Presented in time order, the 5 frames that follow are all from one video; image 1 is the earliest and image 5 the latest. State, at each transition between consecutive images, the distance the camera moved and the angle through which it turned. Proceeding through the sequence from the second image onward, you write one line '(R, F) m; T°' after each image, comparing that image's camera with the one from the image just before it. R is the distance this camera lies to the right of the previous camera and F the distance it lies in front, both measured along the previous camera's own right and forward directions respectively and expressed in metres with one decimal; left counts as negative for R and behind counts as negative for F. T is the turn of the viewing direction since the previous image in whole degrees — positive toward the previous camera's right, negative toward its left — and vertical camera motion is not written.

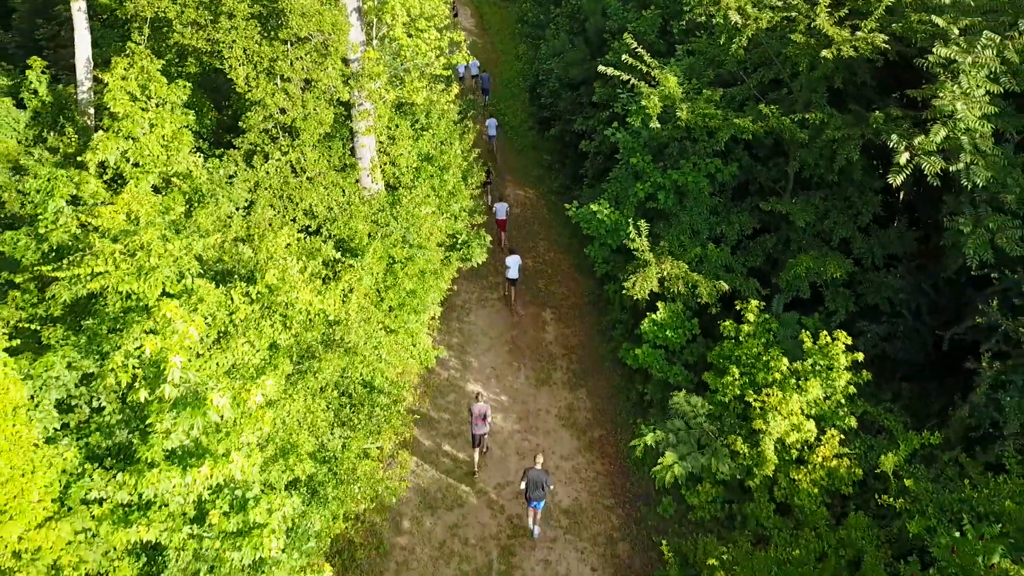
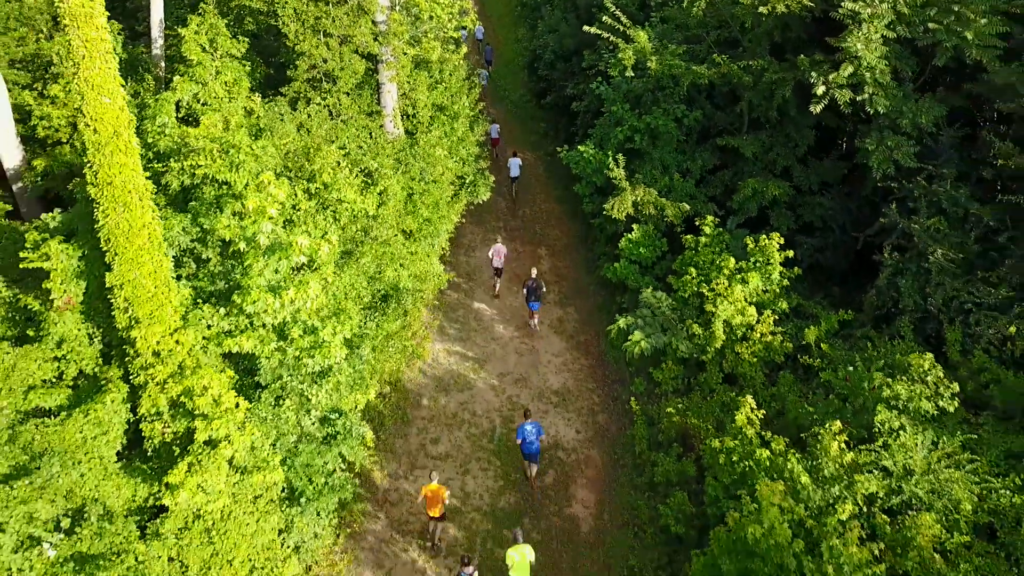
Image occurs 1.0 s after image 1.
(0.0, -2.3) m; 0°
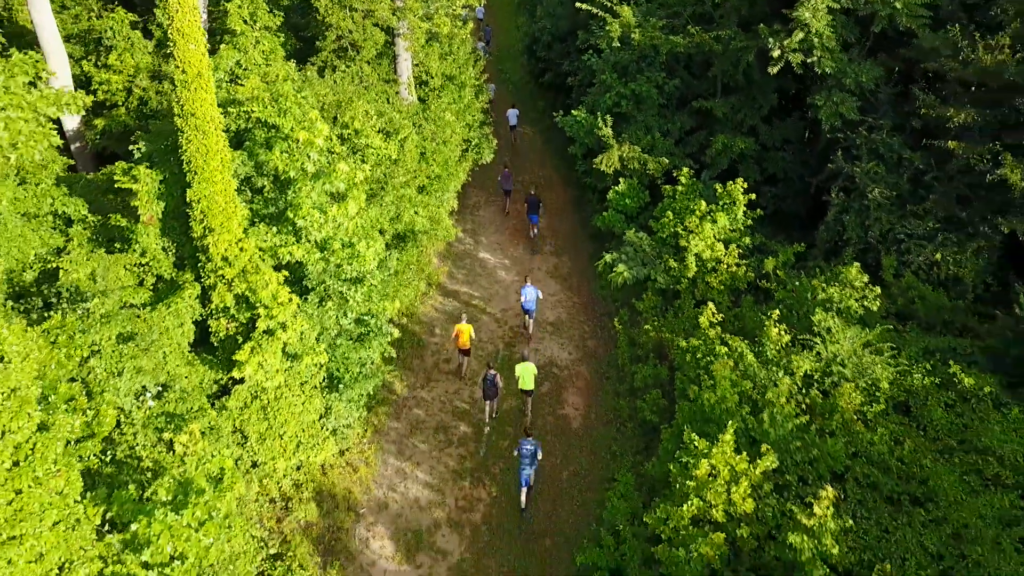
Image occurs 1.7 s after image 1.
(0.0, -1.9) m; 0°
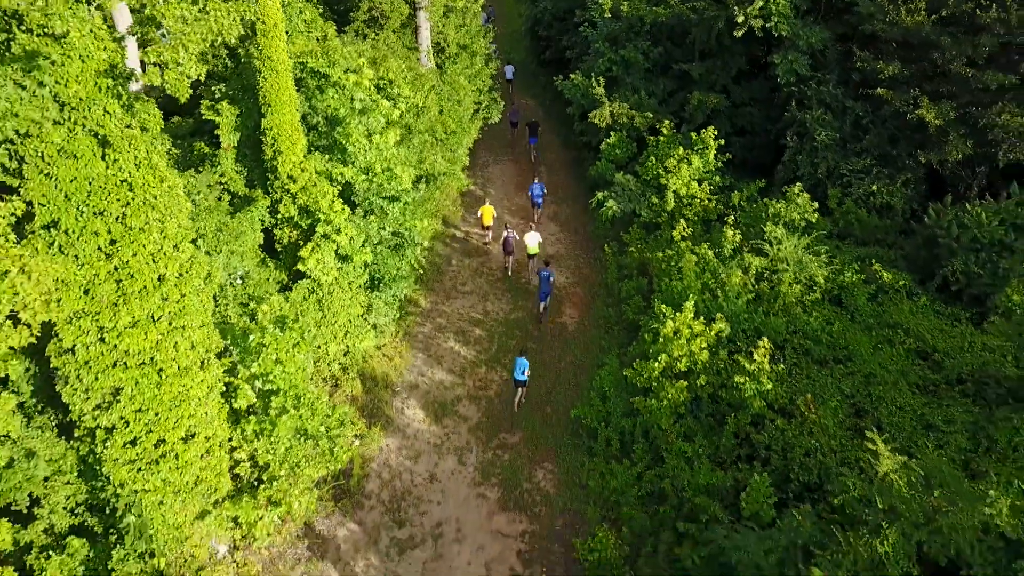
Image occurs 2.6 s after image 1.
(-0.1, -2.5) m; 0°
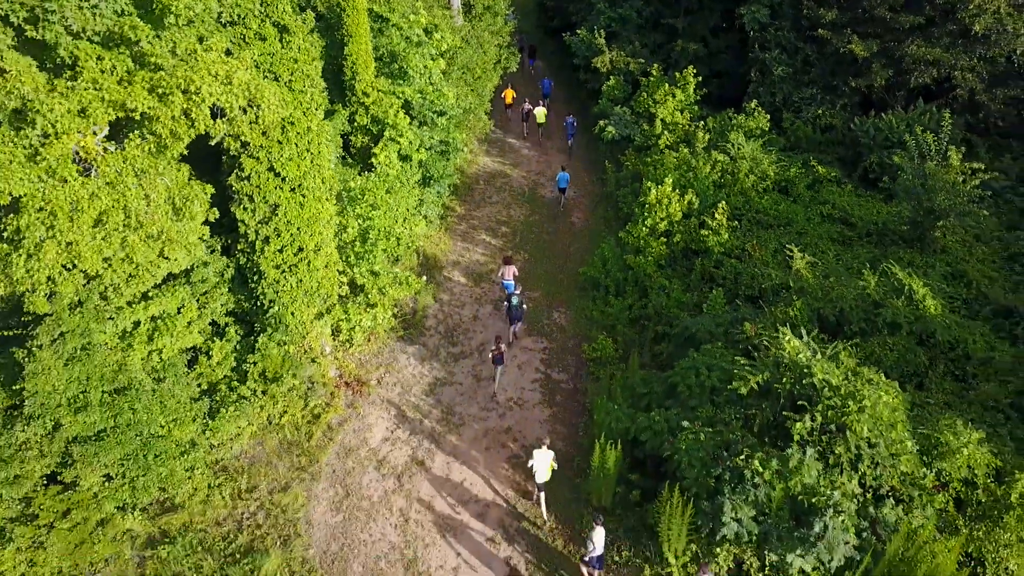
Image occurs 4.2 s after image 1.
(-0.4, -3.9) m; 0°
